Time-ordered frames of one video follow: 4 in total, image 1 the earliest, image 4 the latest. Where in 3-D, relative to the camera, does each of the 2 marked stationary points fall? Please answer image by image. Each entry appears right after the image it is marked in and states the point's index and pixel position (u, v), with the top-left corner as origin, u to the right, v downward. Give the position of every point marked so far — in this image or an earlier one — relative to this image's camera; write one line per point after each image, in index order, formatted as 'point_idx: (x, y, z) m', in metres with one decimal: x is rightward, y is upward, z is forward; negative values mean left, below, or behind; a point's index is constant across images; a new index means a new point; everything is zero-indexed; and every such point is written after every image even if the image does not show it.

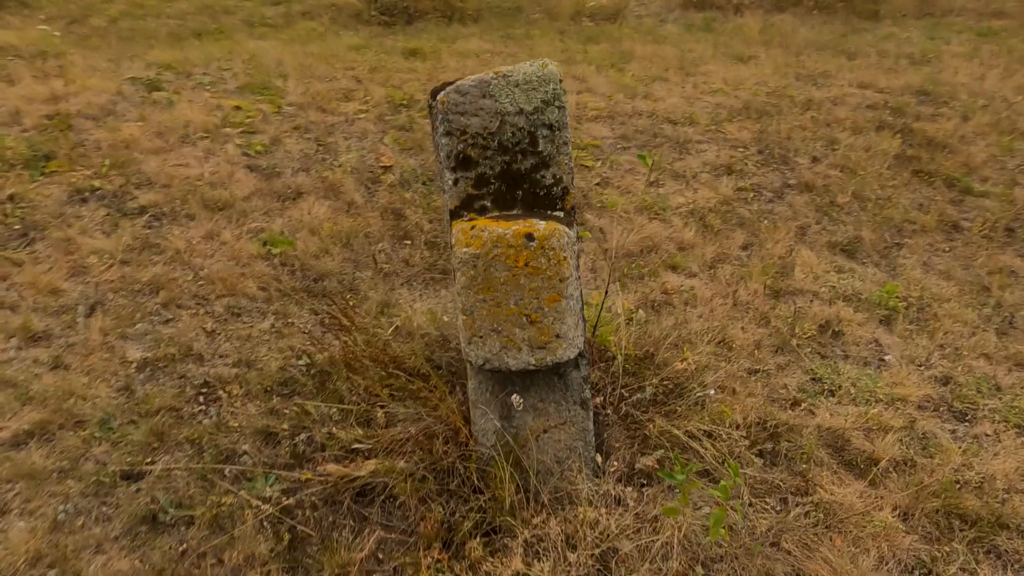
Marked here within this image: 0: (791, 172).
0: (+1.9, +0.8, +5.3) m
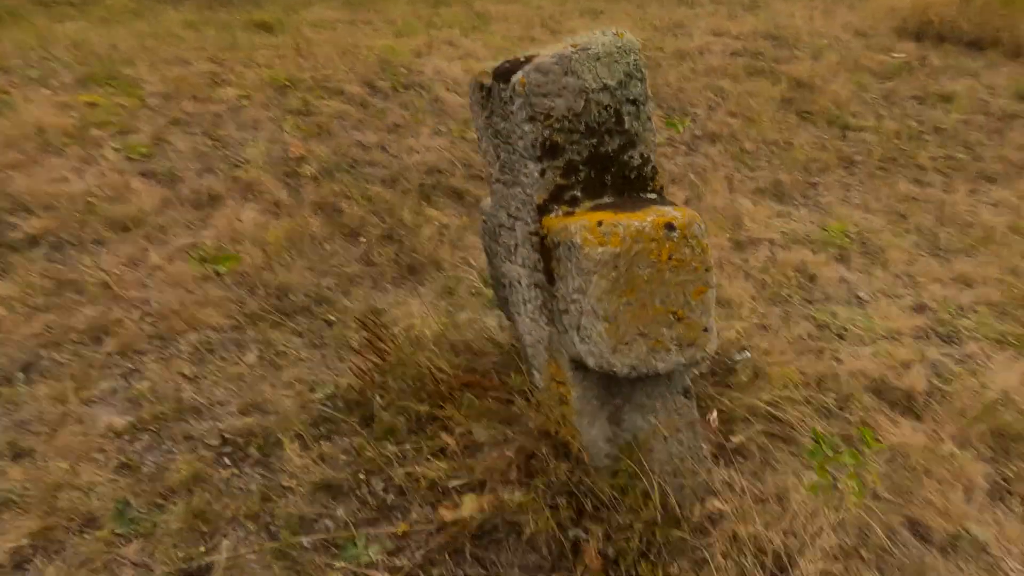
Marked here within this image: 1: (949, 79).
0: (+1.3, +1.2, +5.4) m
1: (+3.8, +1.8, +6.6) m
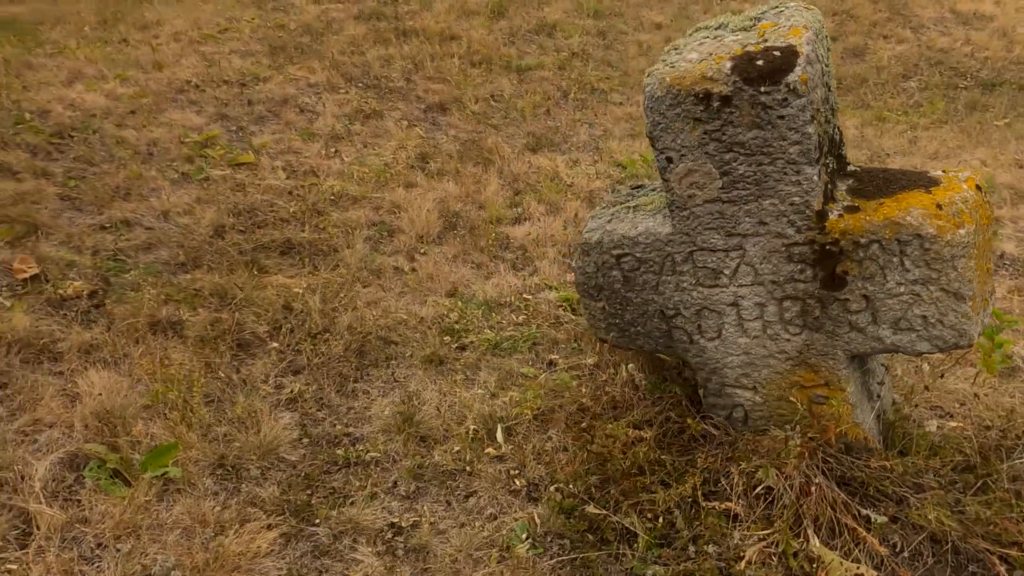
0: (-0.7, +1.3, +5.1) m
1: (+0.3, +2.7, +7.4) m
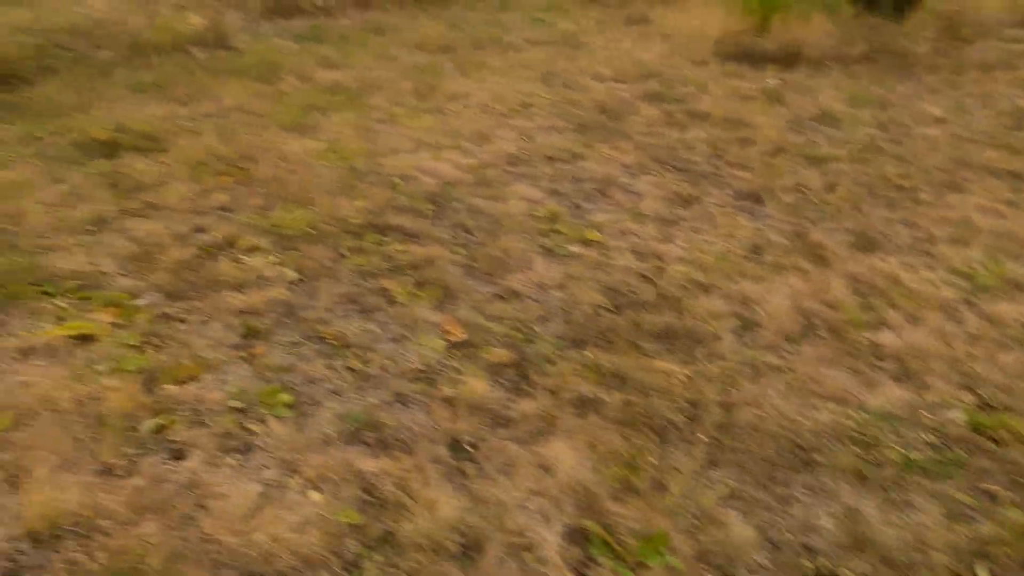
0: (+1.4, +0.7, +5.2) m
1: (+2.9, +1.9, +7.4) m
